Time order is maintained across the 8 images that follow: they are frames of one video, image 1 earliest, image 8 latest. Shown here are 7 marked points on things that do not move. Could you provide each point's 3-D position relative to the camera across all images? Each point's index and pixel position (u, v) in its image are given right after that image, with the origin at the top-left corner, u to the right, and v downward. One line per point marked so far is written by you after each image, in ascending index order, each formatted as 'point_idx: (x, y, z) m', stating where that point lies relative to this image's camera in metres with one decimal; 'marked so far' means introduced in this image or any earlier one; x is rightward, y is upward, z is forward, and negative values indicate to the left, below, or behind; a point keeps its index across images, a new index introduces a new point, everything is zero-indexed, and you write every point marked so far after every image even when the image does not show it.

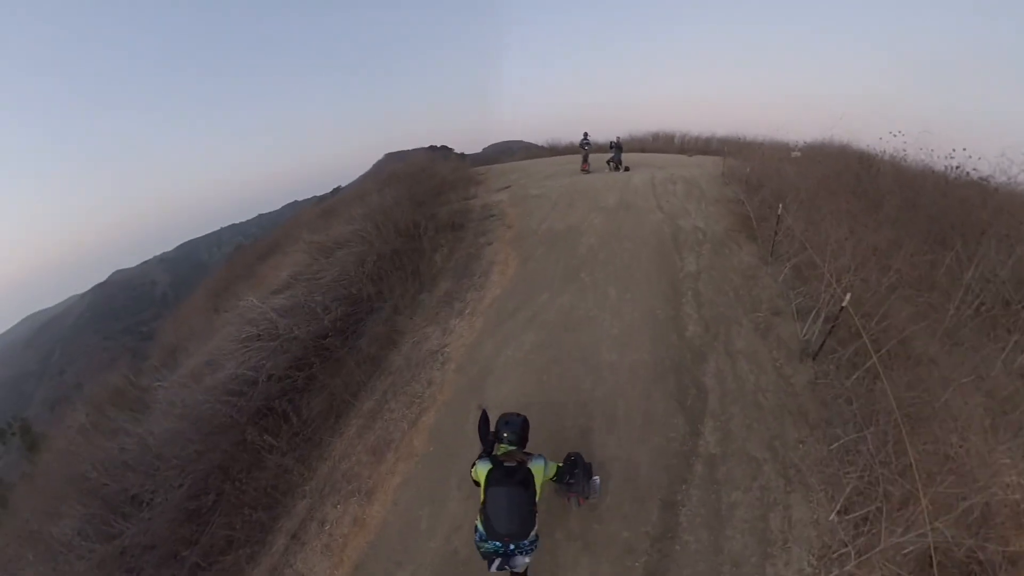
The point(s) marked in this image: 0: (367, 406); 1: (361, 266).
0: (-3.4, -2.7, +8.1) m
1: (-4.6, +0.6, +10.1) m
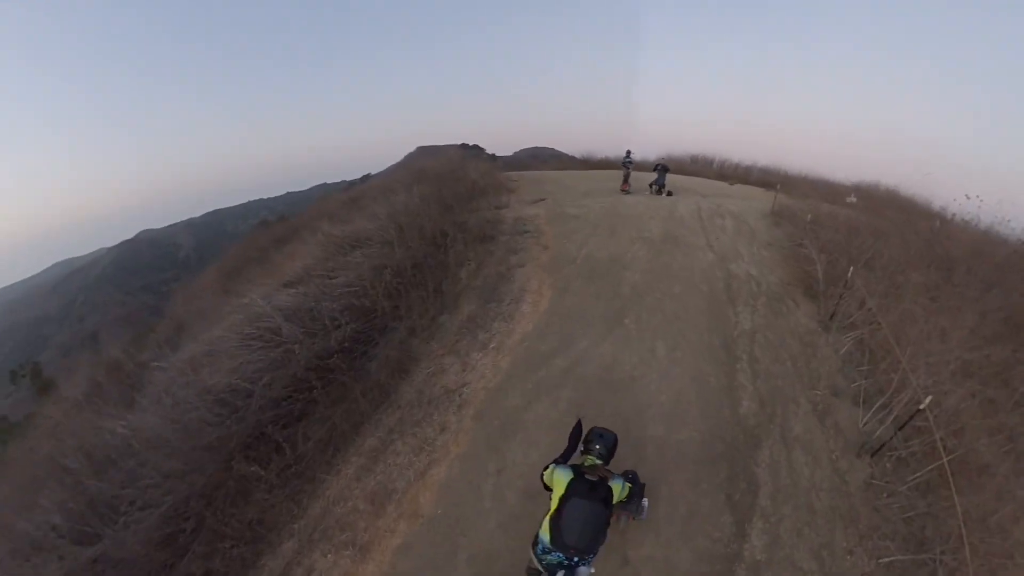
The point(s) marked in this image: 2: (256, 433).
0: (-3.0, -3.1, +7.1) m
1: (-3.6, +0.4, +9.1) m
2: (-4.9, -2.6, +6.4) m
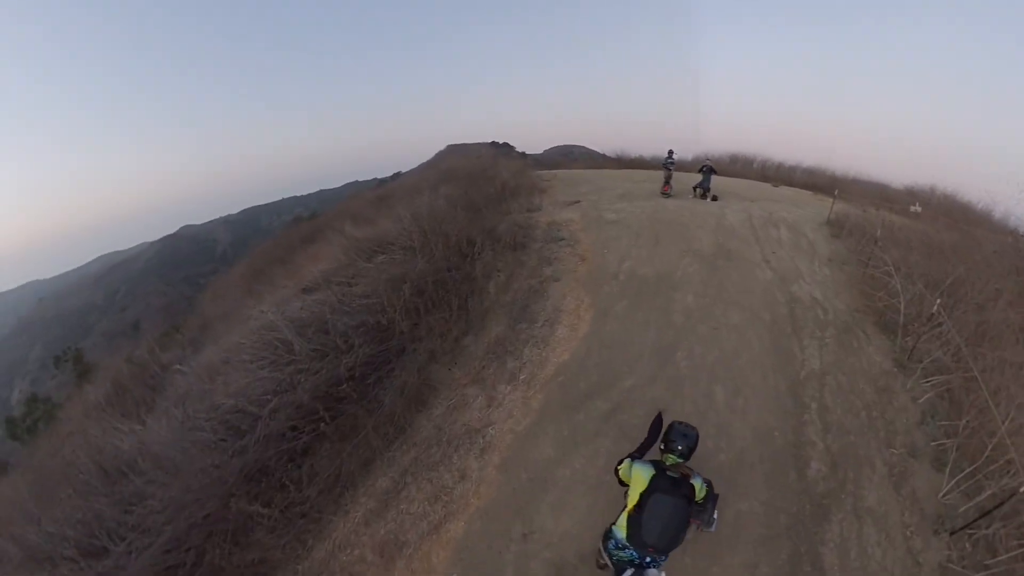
0: (-2.4, -3.5, +6.3) m
1: (-2.8, 0.0, +8.4) m
2: (-4.4, -2.9, +5.8) m
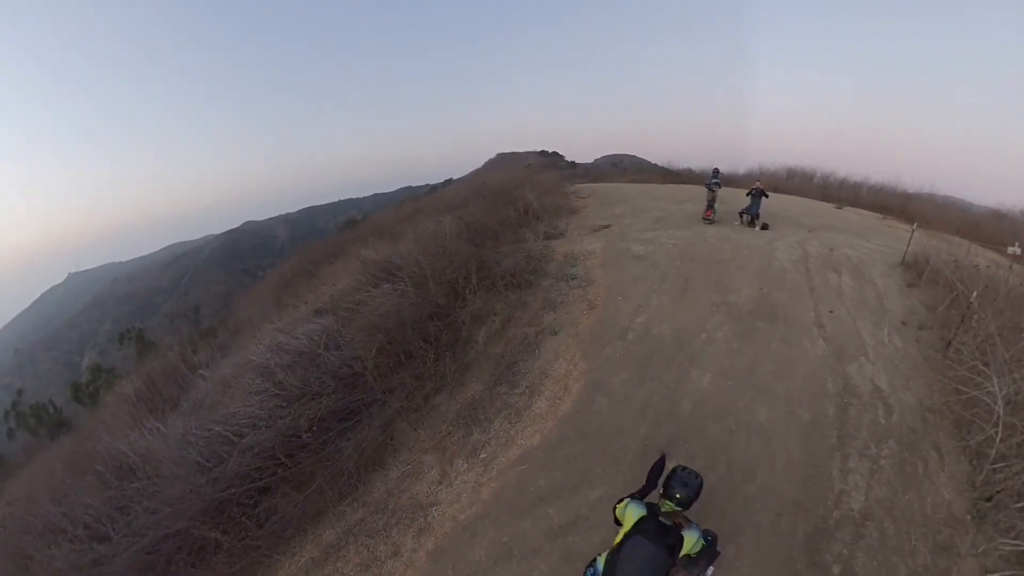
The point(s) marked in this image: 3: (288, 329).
0: (-3.4, -4.5, +6.2) m
1: (-3.1, -1.0, +8.3) m
2: (-5.3, -3.8, +6.0) m
3: (-6.5, -1.3, +9.7) m
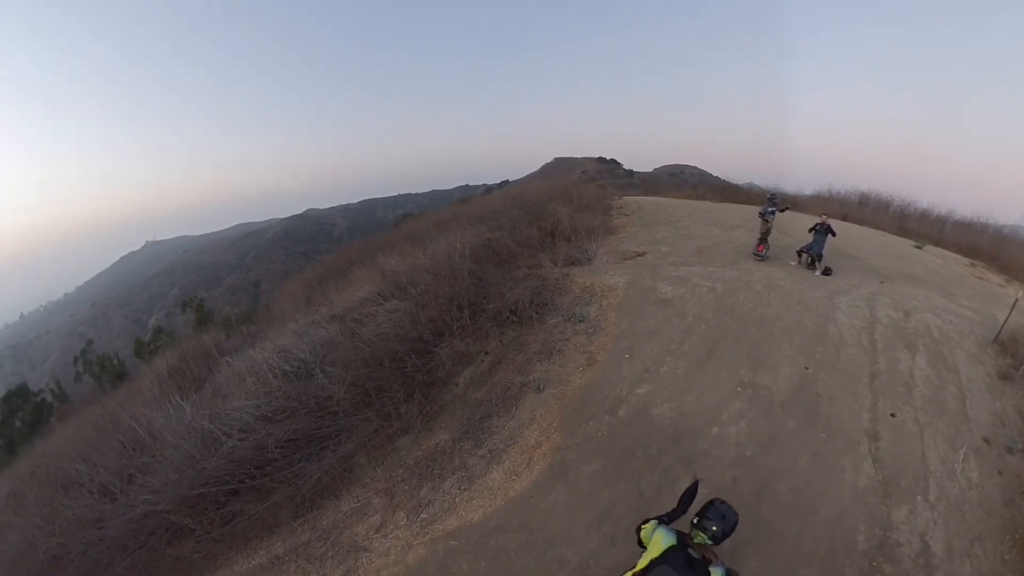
0: (-4.7, -5.1, +6.6) m
1: (-3.4, -1.6, +8.4) m
2: (-6.4, -4.0, +6.7) m
3: (-6.6, -1.5, +10.4) m
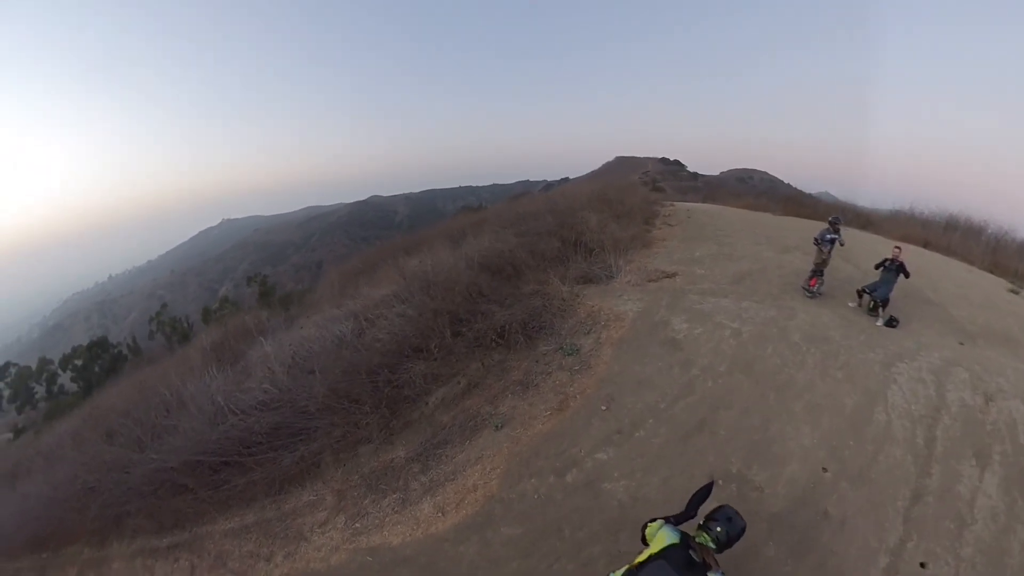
0: (-6.0, -5.3, +7.6) m
1: (-4.0, -1.9, +9.0) m
2: (-7.6, -4.0, +8.1) m
3: (-6.6, -1.3, +11.6) m
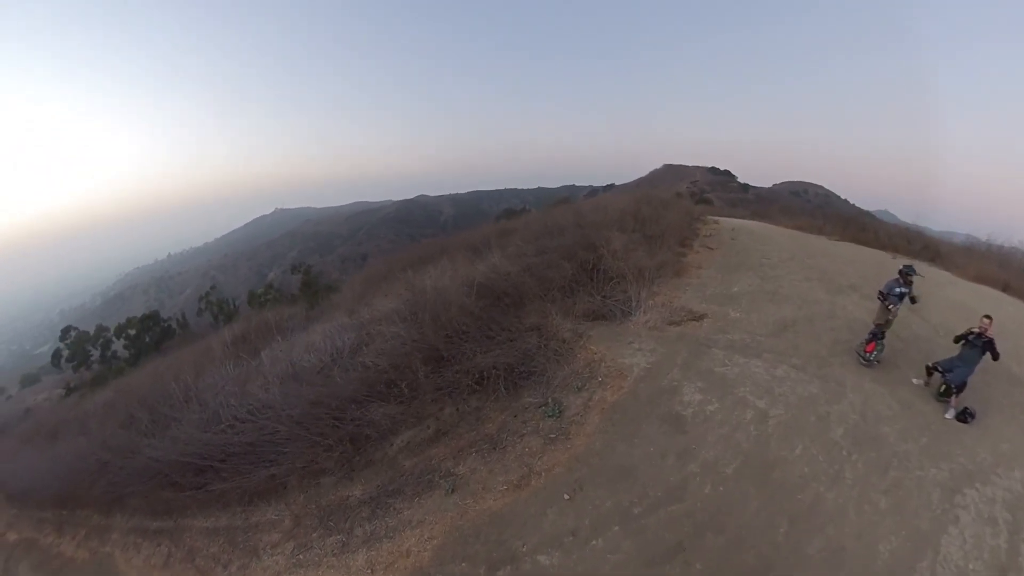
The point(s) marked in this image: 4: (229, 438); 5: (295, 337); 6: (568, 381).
0: (-7.2, -5.7, +8.2) m
1: (-4.6, -2.6, +9.1) m
2: (-8.5, -4.2, +8.8) m
3: (-6.6, -1.6, +12.0) m
4: (-7.3, -3.9, +8.9) m
5: (-7.8, -1.8, +12.4) m
6: (+1.4, -2.7, +9.0) m
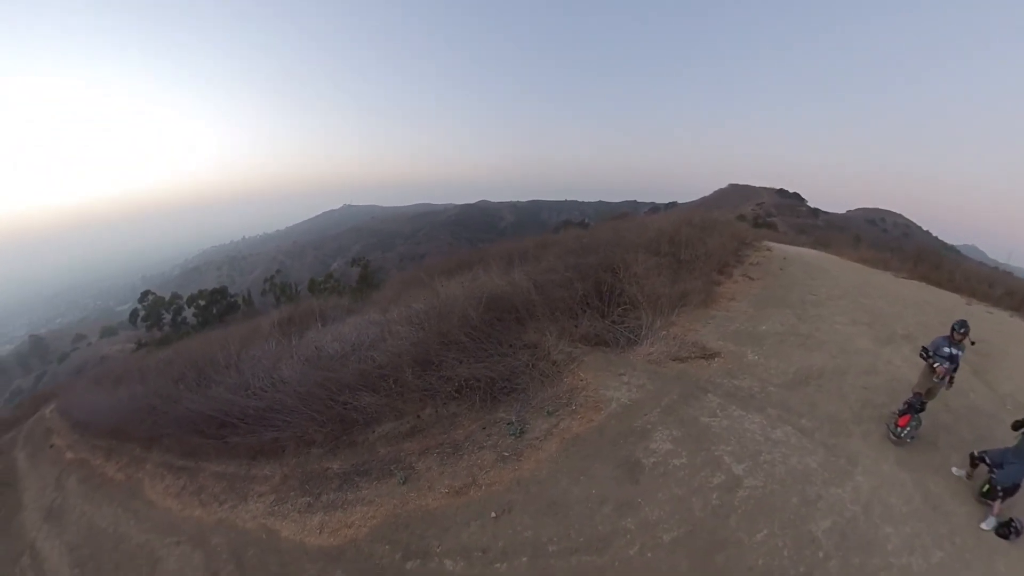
0: (-8.2, -5.2, +9.5) m
1: (-5.2, -2.4, +9.9) m
2: (-9.2, -3.7, +10.5) m
3: (-6.4, -1.4, +13.3) m
4: (-8.0, -3.4, +10.3) m
5: (-7.5, -1.4, +13.9) m
6: (+0.6, -3.2, +8.6) m
